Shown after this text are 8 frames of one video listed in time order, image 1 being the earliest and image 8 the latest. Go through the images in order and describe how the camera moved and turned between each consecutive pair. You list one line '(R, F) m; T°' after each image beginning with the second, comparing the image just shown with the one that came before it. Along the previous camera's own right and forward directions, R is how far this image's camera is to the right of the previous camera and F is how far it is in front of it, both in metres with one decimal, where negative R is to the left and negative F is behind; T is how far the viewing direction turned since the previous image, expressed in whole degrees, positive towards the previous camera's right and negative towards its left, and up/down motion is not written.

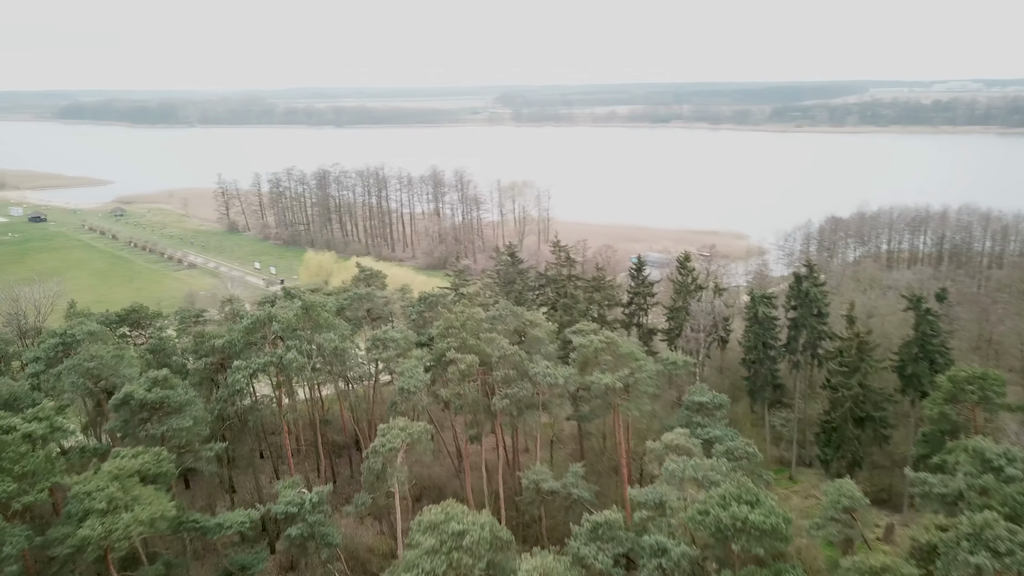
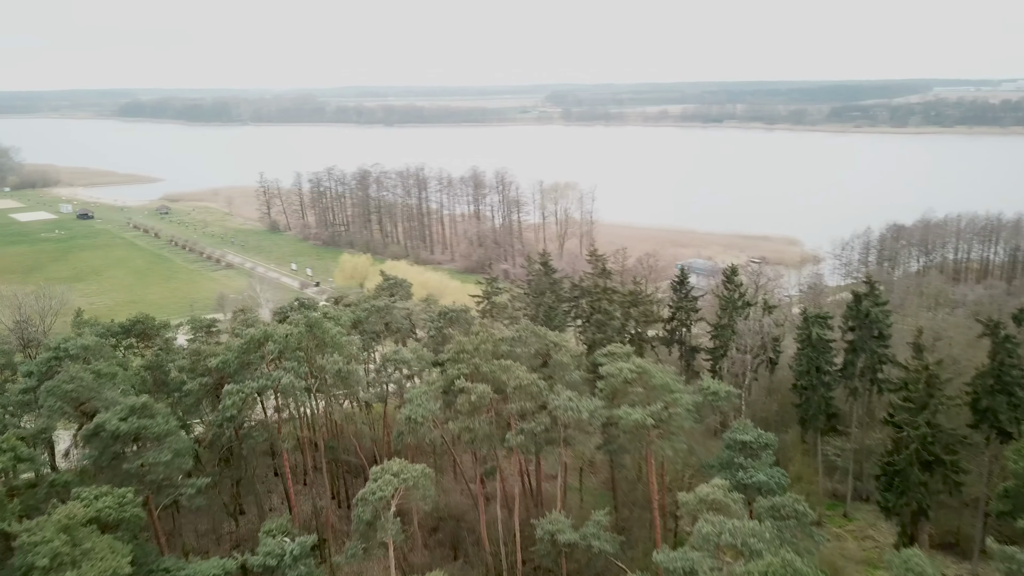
(+0.6, +1.8) m; -3°
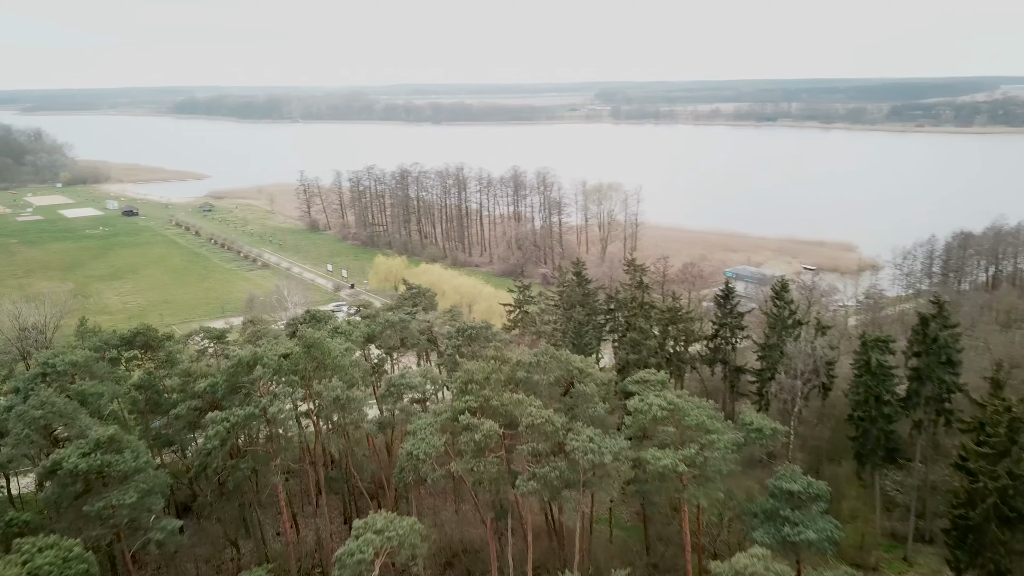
(+0.6, +1.8) m; -3°
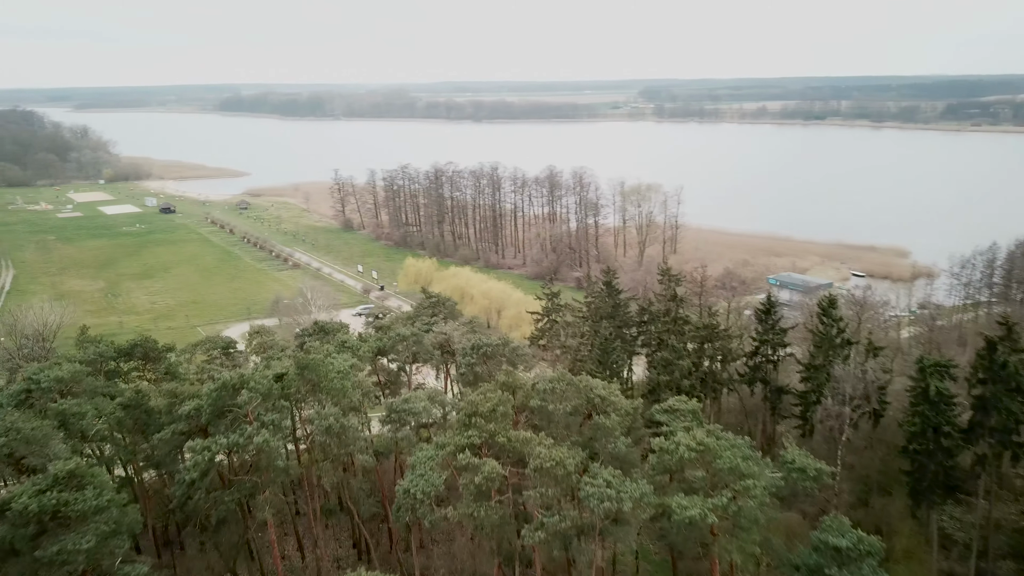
(+0.5, +1.6) m; -3°
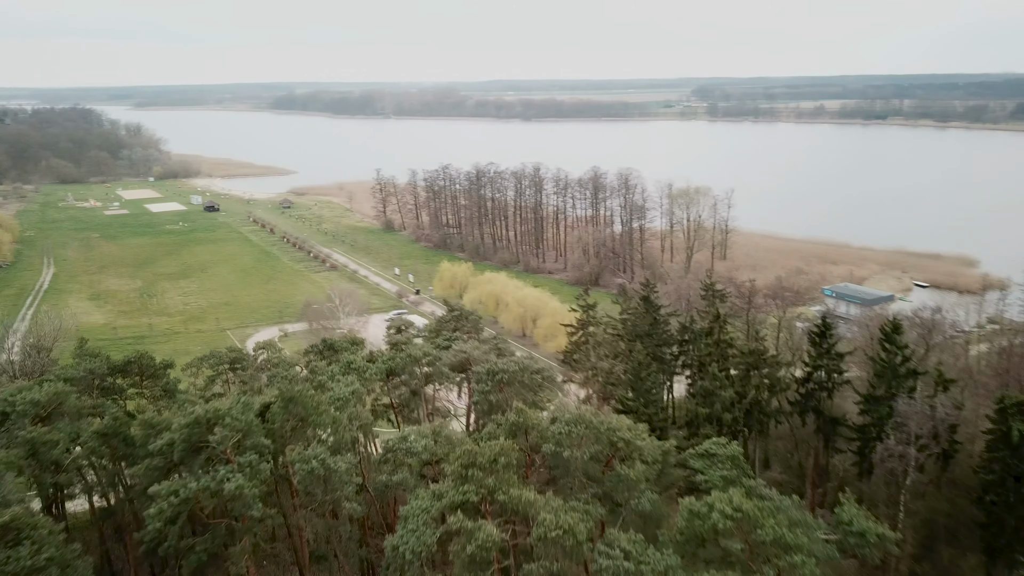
(+0.6, +1.8) m; -3°
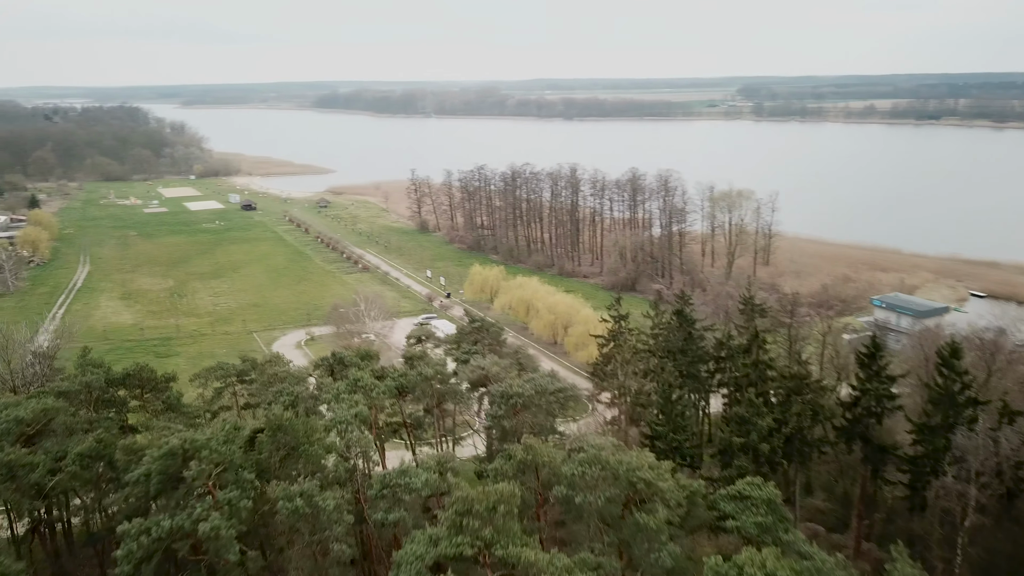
(+0.4, +1.3) m; -3°
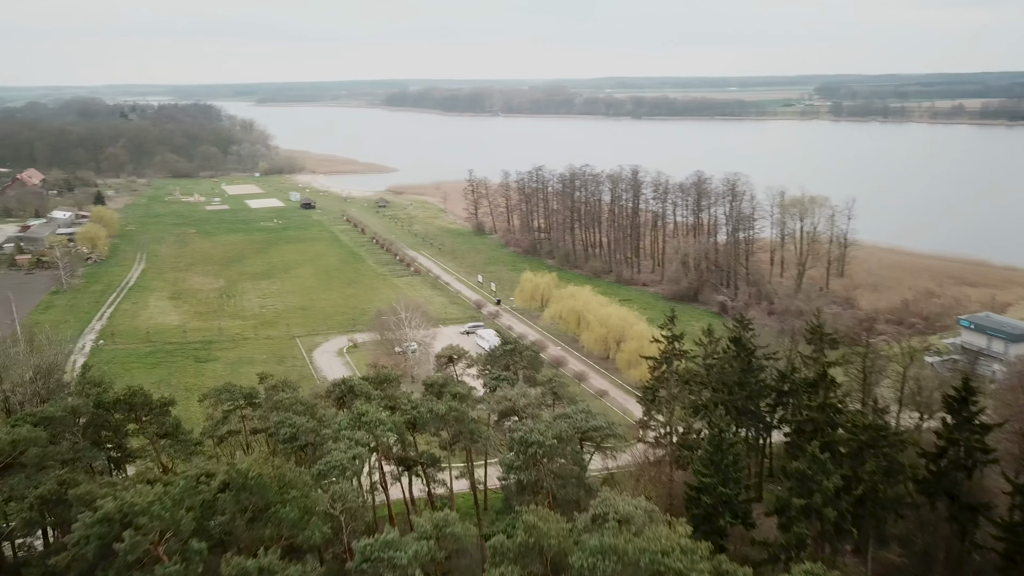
(+0.7, +2.1) m; -5°
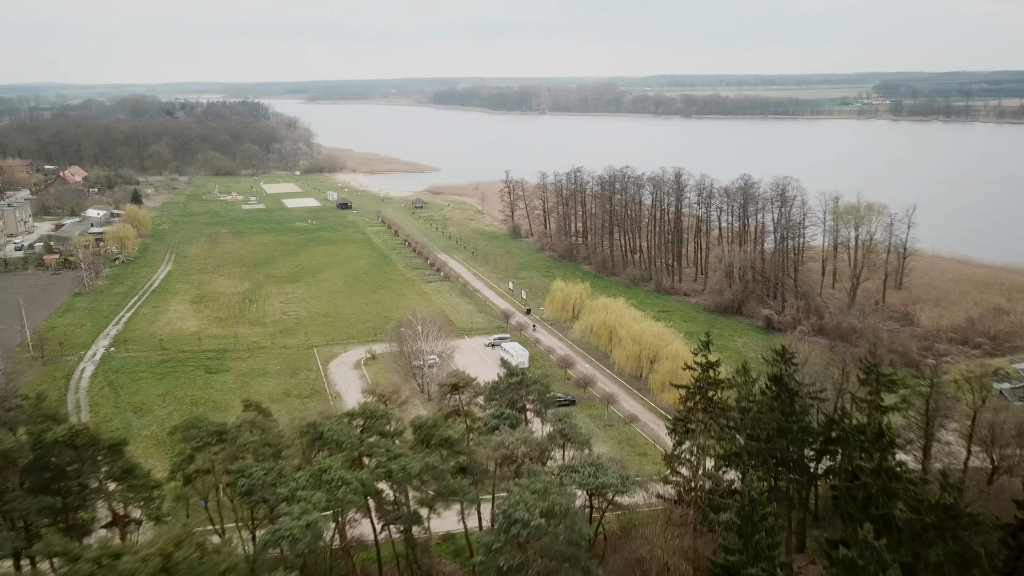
(+0.9, +2.3) m; -3°
